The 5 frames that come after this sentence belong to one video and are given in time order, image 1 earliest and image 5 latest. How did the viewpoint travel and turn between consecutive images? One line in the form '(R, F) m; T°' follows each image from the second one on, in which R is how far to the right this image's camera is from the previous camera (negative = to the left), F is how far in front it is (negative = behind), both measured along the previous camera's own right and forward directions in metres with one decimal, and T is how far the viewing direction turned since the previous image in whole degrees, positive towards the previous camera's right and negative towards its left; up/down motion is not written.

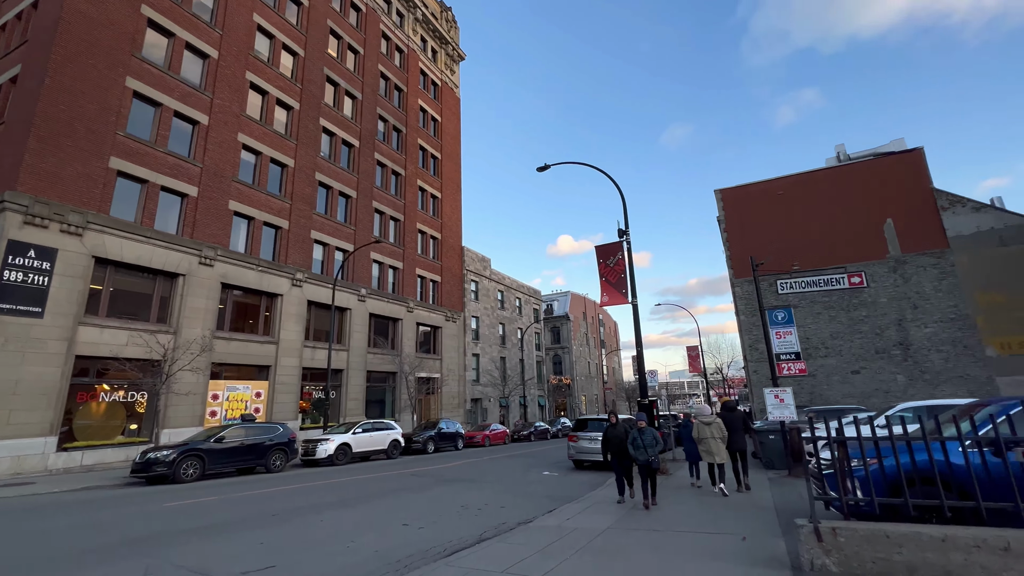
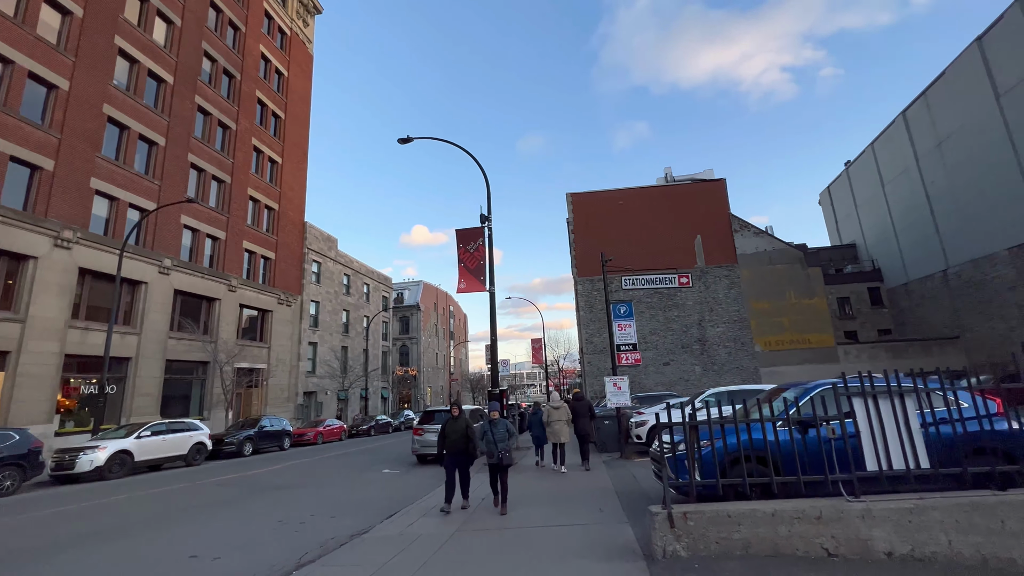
(0.0, +0.9) m; +19°
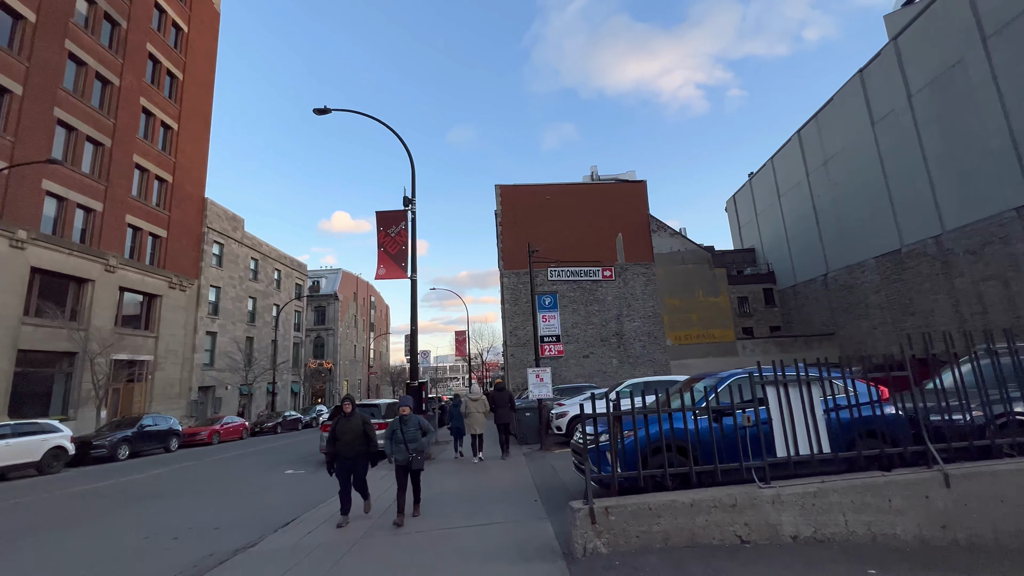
(+0.1, +0.4) m; +9°
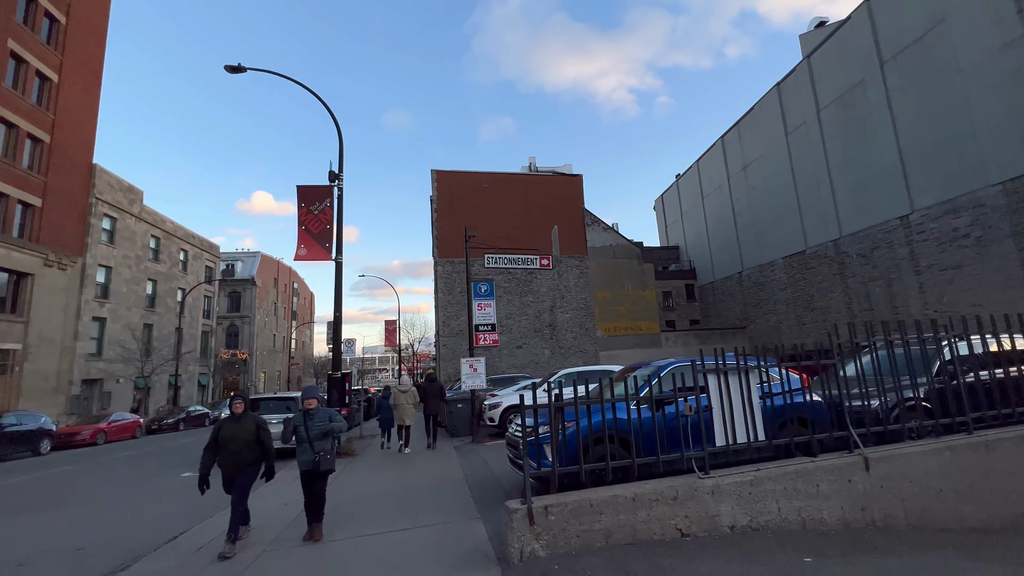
(0.0, +0.5) m; +8°
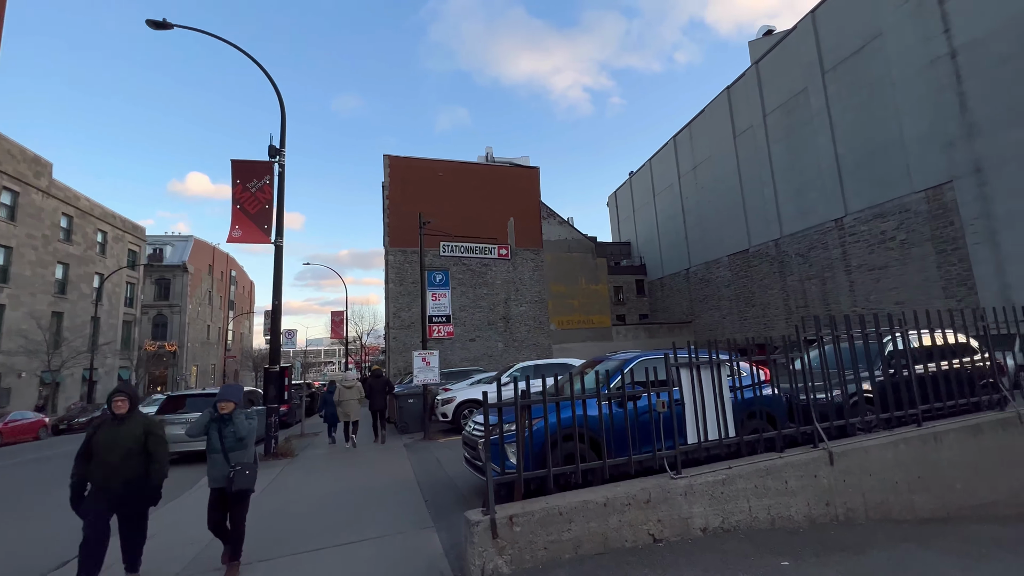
(-0.1, +0.5) m; +6°
